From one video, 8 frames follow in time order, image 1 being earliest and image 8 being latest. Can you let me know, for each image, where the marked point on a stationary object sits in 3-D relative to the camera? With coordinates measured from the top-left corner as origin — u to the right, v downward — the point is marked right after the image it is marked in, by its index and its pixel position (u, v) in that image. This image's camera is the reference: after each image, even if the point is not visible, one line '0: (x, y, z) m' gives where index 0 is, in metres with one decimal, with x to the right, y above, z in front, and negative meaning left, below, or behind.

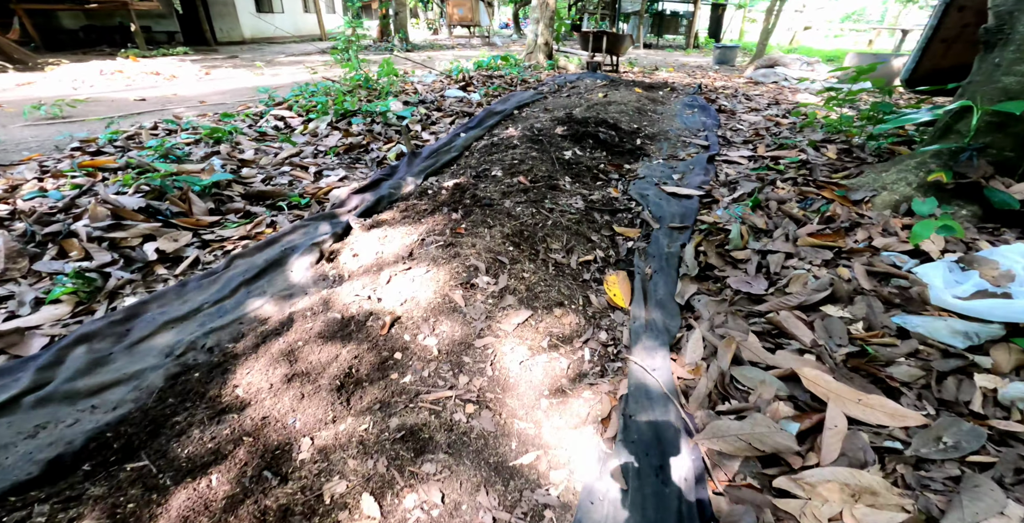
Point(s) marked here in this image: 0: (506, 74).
0: (-0.1, +3.0, +7.5) m
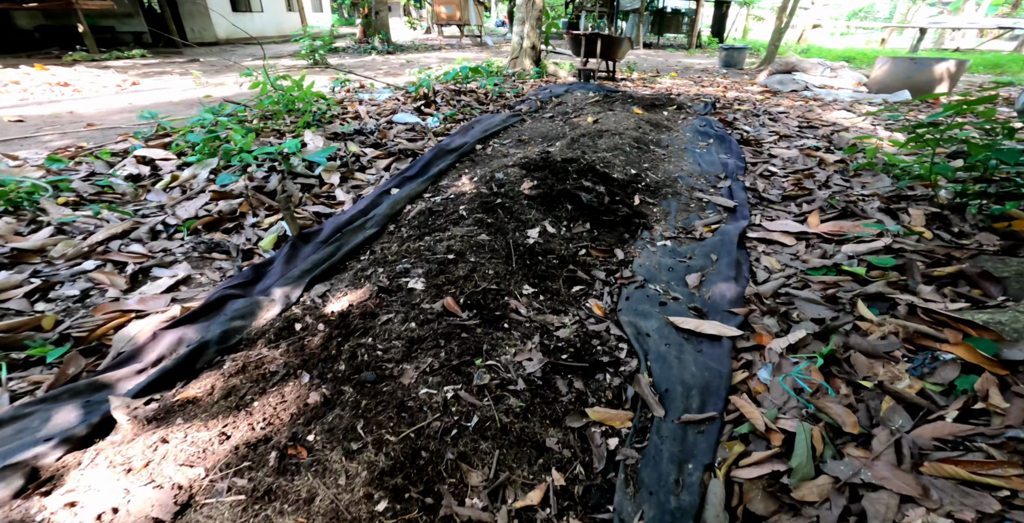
0: (-0.4, +2.3, +6.4) m
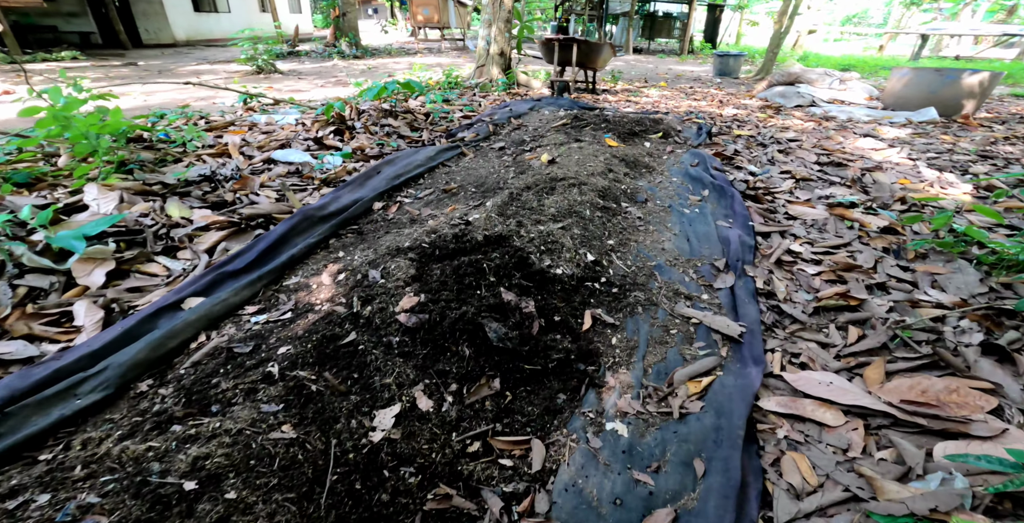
0: (-0.9, +1.7, +5.2) m
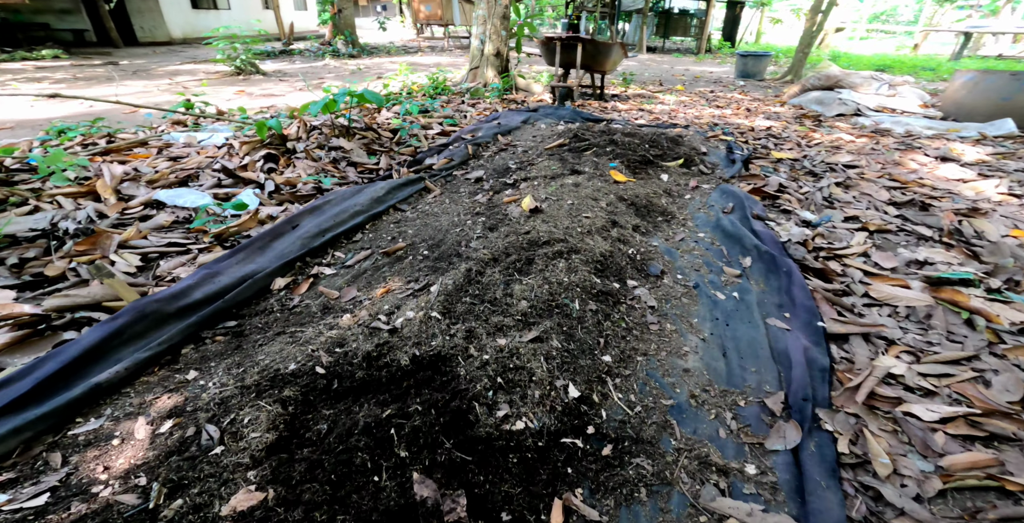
0: (-1.0, +1.3, +4.4) m
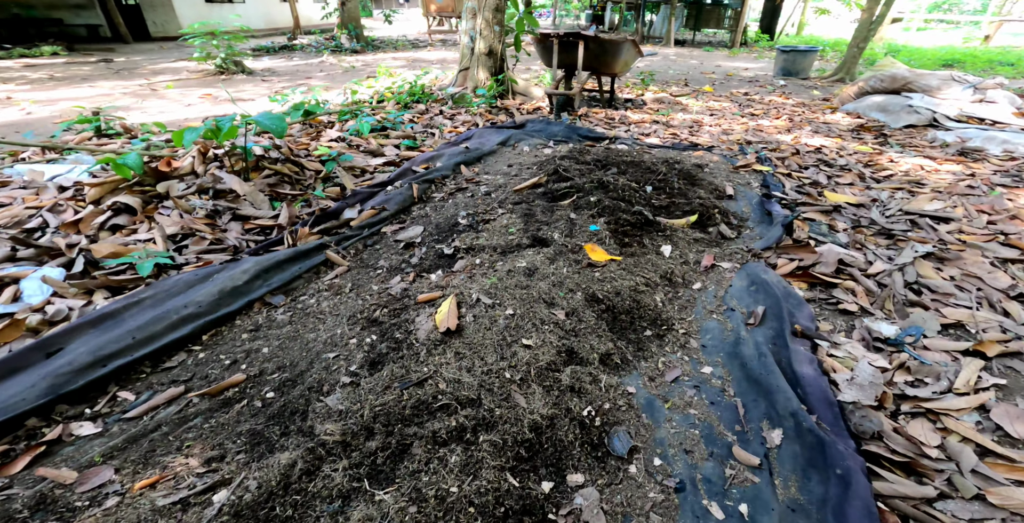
0: (-1.2, +0.9, +3.5) m
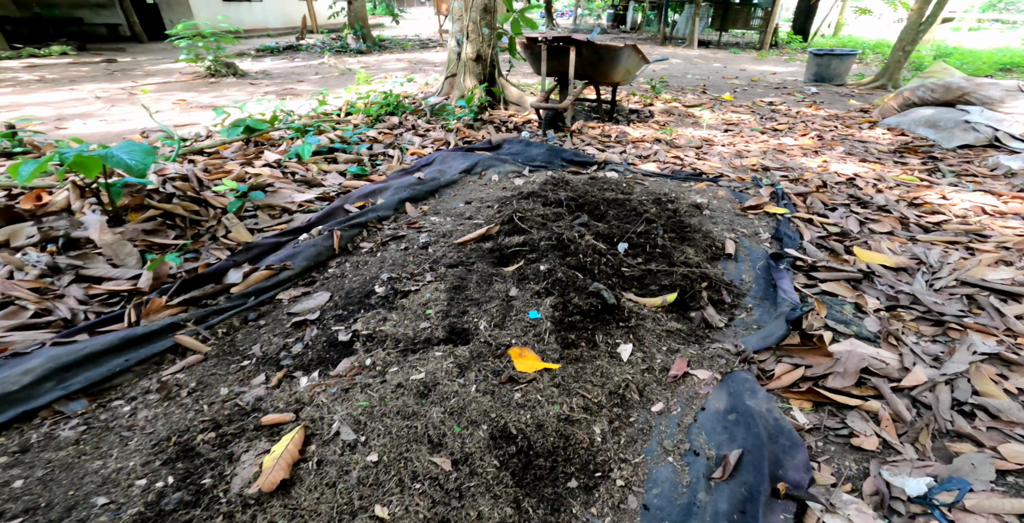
0: (-1.5, +0.6, +3.0) m
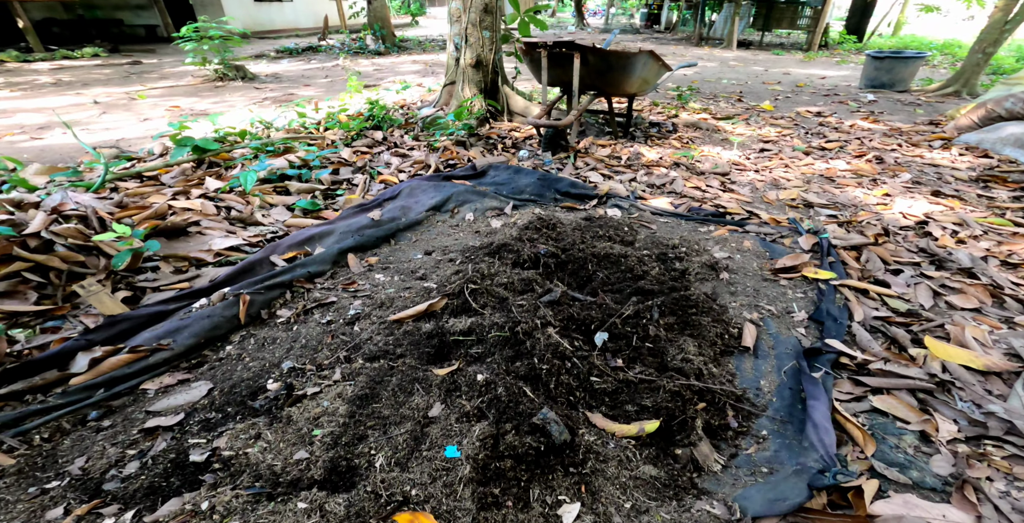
0: (-1.6, +0.3, +2.6) m
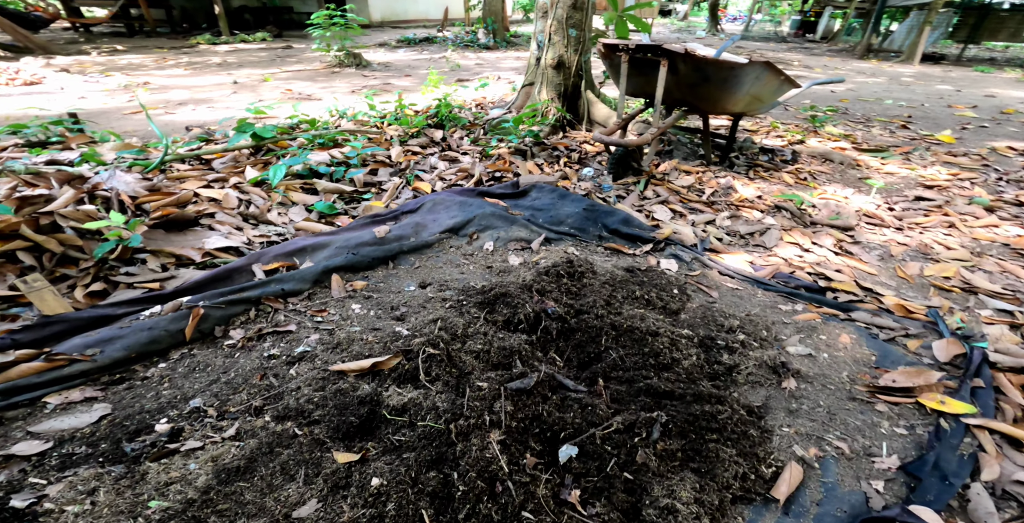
0: (-1.4, +0.4, +2.5) m
